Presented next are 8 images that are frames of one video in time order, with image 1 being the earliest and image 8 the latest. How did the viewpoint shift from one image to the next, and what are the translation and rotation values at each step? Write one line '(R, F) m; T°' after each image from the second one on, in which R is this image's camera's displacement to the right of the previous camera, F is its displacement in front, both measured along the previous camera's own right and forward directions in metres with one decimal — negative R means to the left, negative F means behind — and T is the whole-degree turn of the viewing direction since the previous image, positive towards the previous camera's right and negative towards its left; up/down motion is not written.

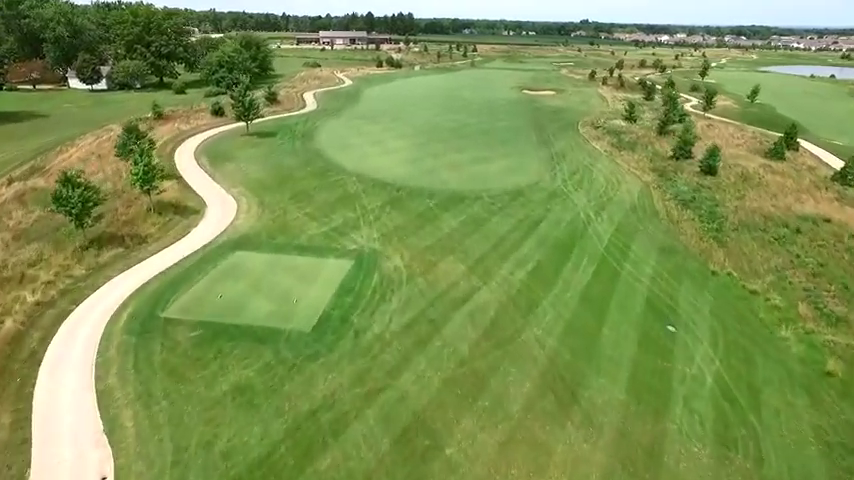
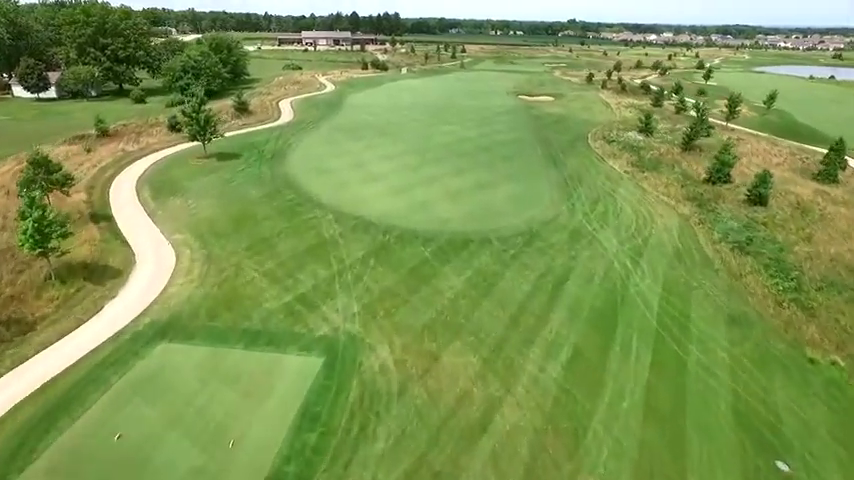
(-0.3, +7.0) m; +1°
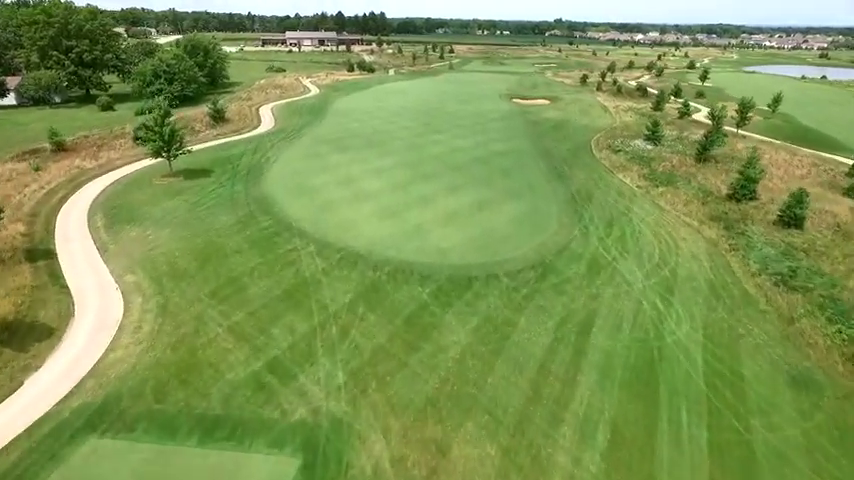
(-0.4, +3.9) m; +1°
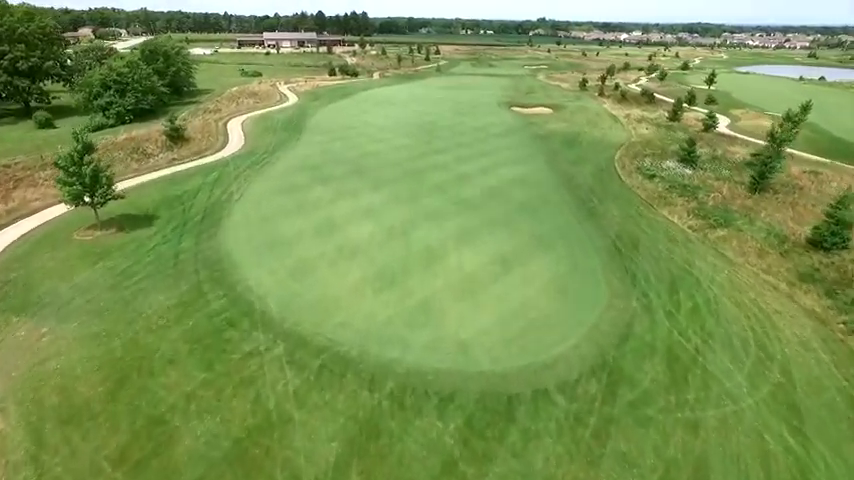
(-1.1, +7.6) m; +2°
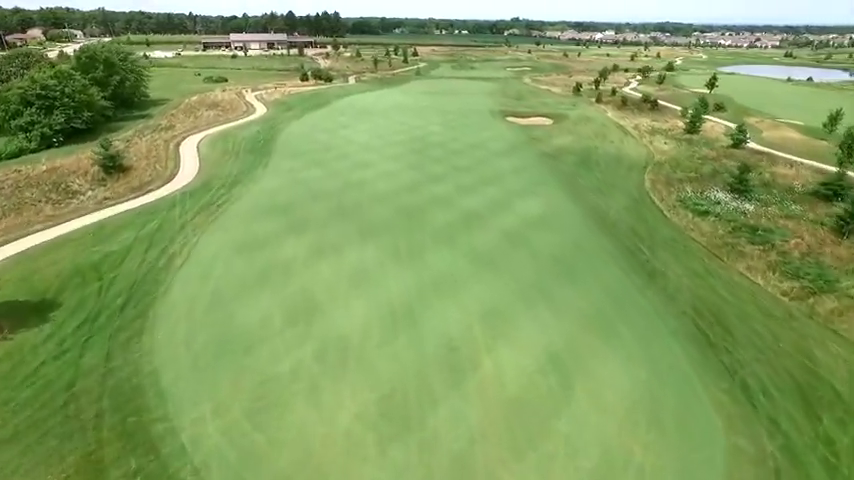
(-1.5, +8.0) m; +3°
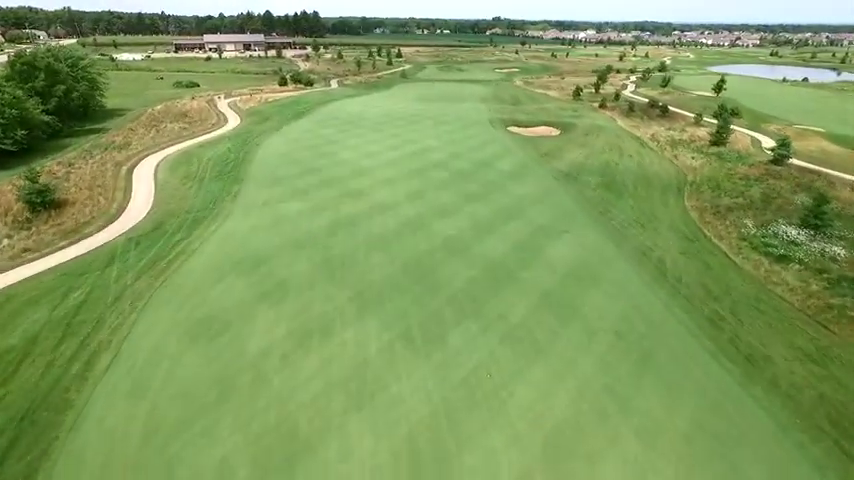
(-1.4, +6.7) m; +2°
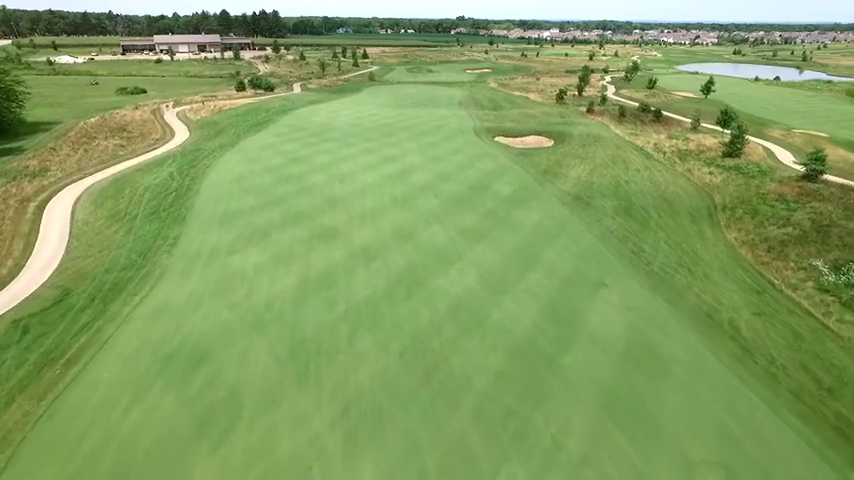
(-1.3, +6.8) m; +4°
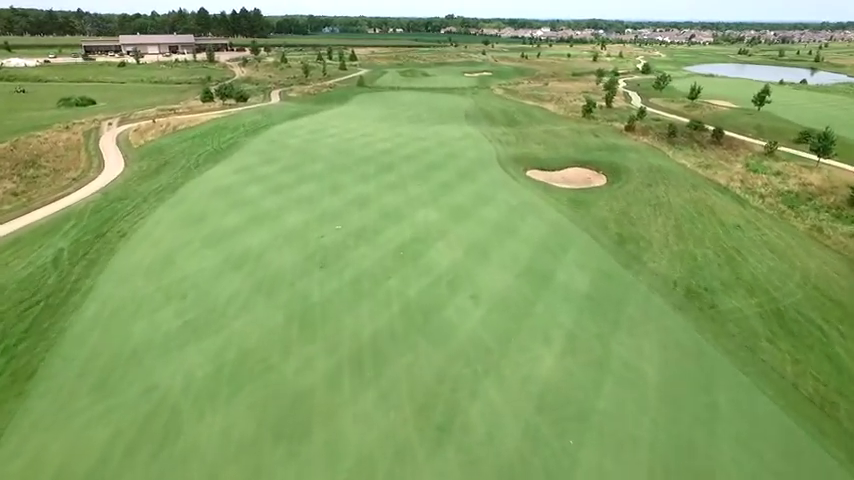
(-1.8, +13.2) m; +1°
